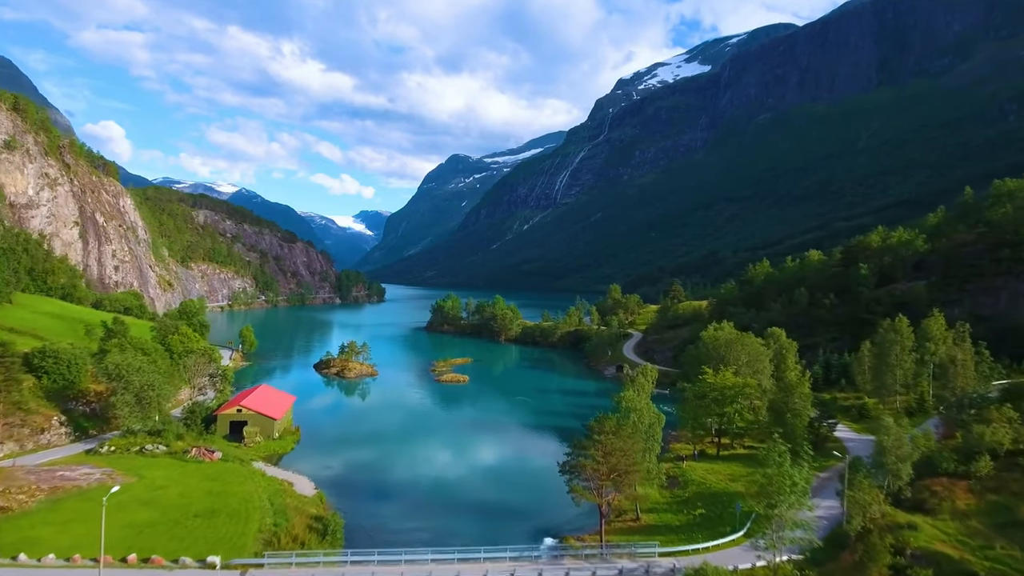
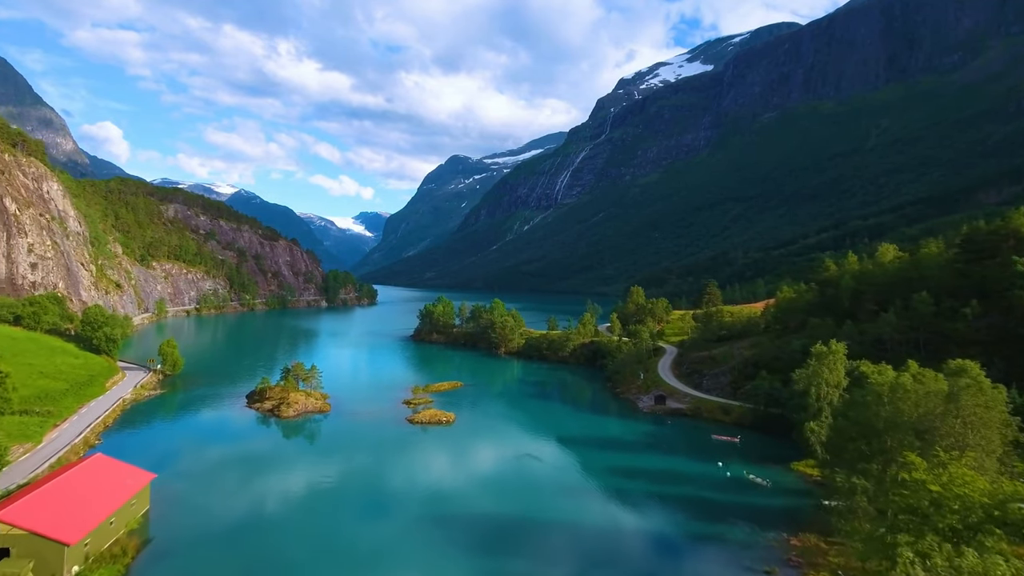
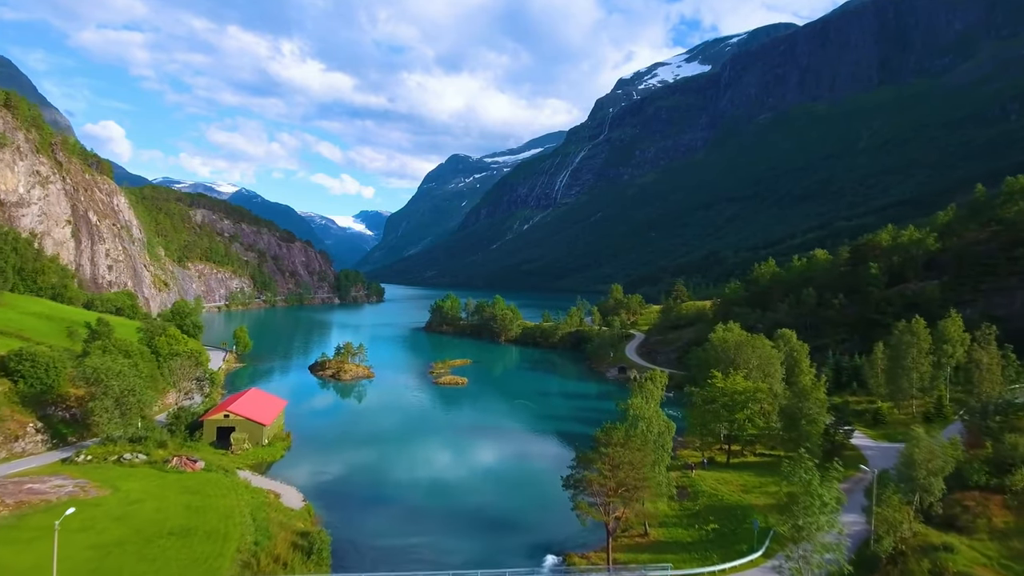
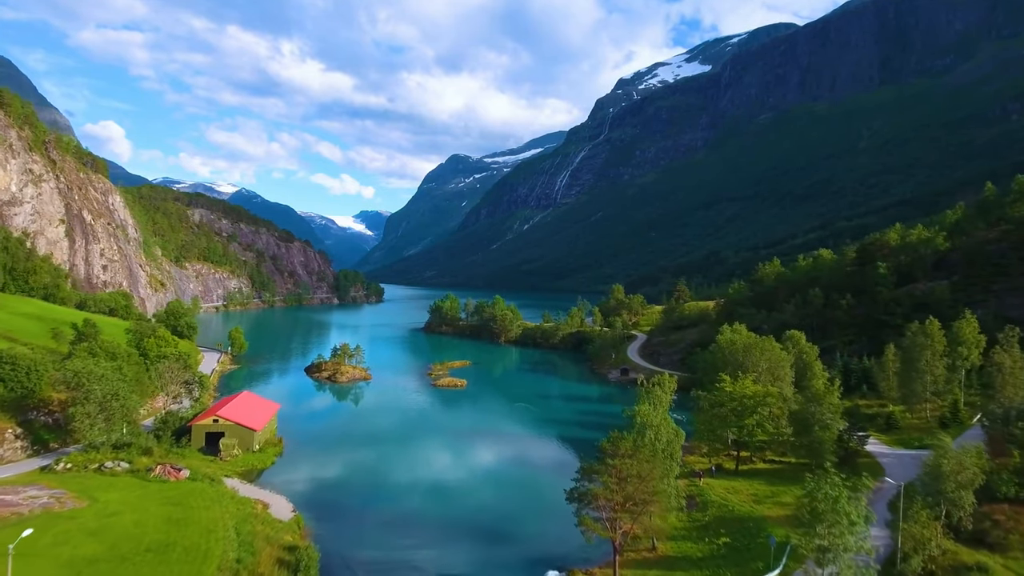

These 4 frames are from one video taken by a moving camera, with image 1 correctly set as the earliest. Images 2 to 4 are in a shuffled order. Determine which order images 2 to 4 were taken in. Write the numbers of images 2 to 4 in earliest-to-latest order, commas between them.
3, 4, 2
